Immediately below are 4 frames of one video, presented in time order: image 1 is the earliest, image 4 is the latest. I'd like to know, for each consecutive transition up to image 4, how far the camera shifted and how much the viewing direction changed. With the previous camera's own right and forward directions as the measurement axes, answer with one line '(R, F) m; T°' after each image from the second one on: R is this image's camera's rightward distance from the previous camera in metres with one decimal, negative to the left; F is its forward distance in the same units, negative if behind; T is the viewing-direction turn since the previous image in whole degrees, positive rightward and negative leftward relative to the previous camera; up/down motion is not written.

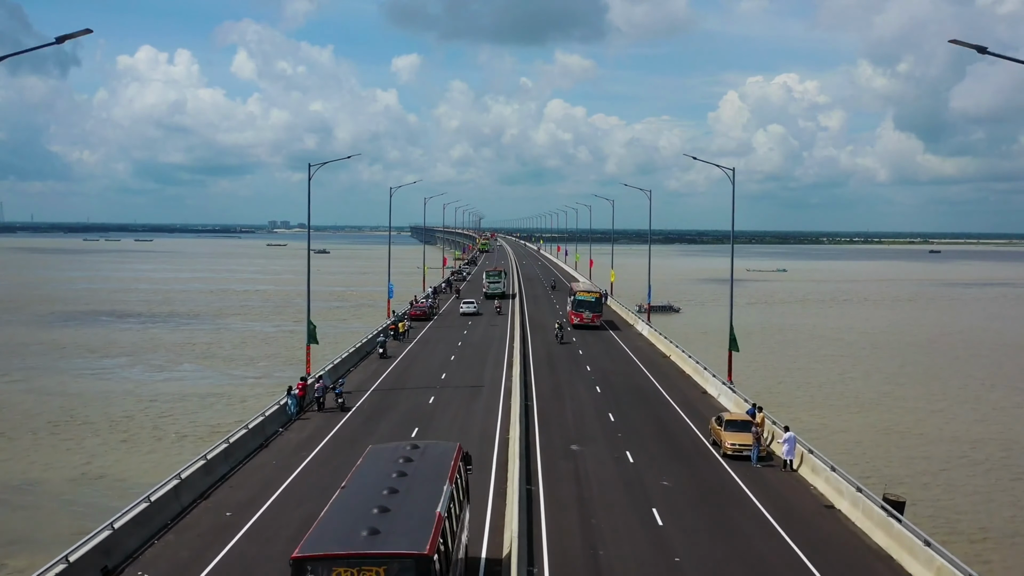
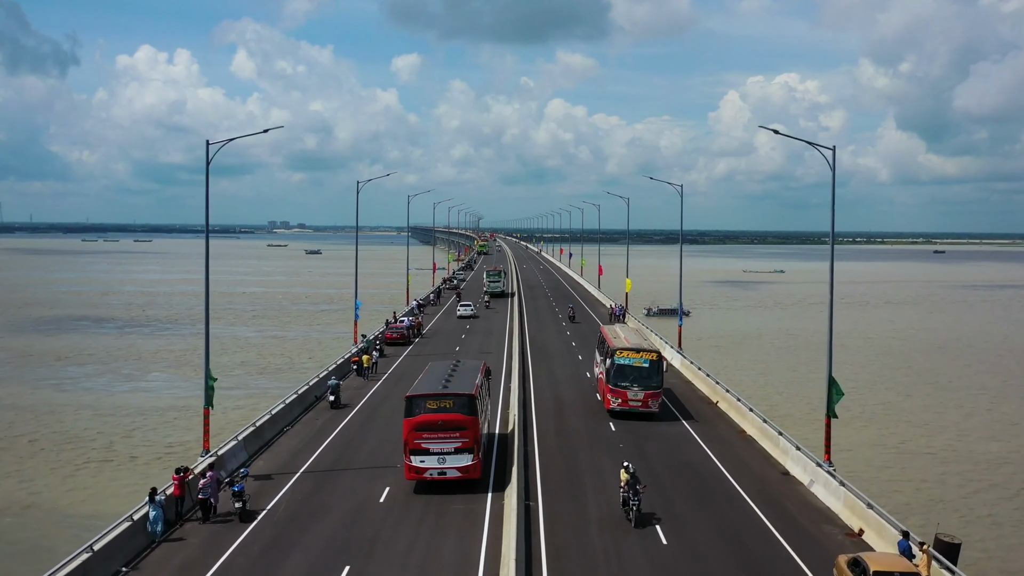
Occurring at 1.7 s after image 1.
(-0.2, +4.8) m; 0°
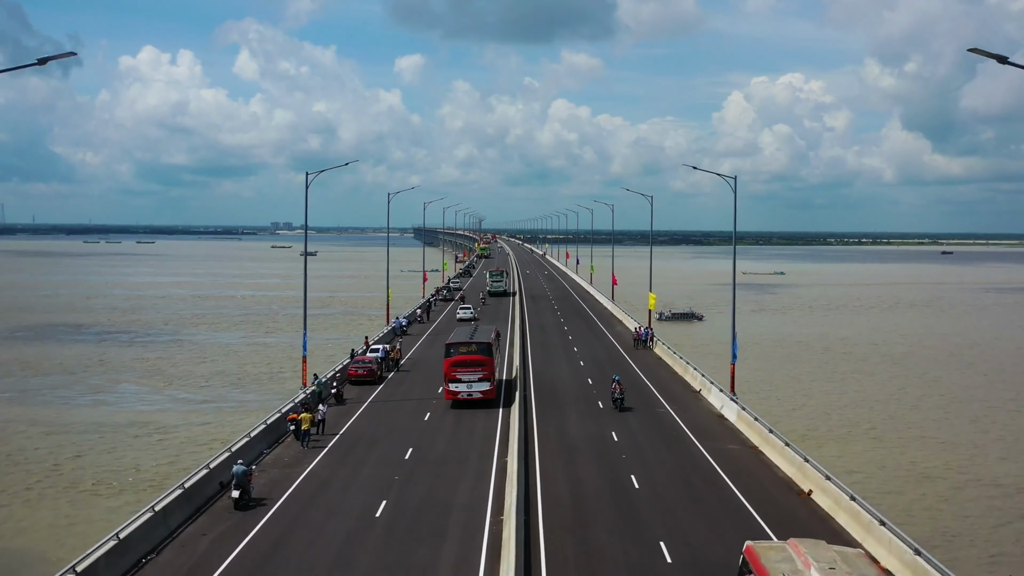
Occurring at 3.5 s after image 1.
(+0.1, +4.8) m; 0°
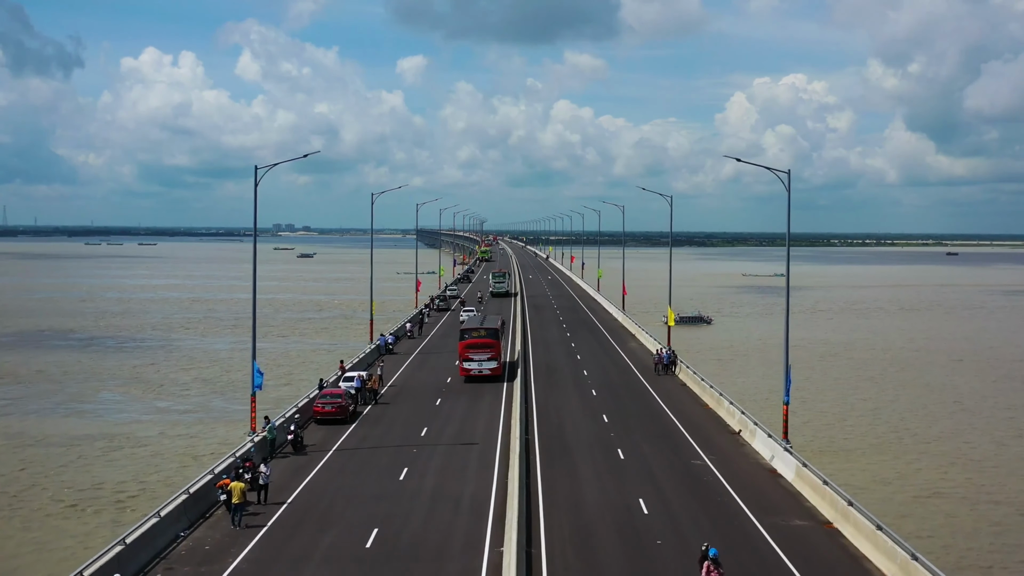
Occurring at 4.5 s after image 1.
(+0.1, +3.0) m; 0°
